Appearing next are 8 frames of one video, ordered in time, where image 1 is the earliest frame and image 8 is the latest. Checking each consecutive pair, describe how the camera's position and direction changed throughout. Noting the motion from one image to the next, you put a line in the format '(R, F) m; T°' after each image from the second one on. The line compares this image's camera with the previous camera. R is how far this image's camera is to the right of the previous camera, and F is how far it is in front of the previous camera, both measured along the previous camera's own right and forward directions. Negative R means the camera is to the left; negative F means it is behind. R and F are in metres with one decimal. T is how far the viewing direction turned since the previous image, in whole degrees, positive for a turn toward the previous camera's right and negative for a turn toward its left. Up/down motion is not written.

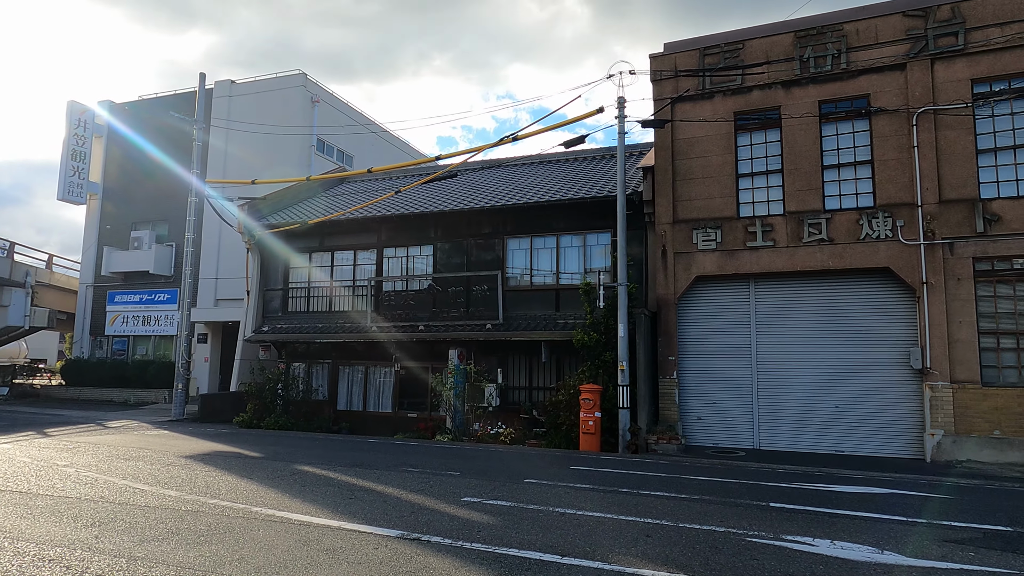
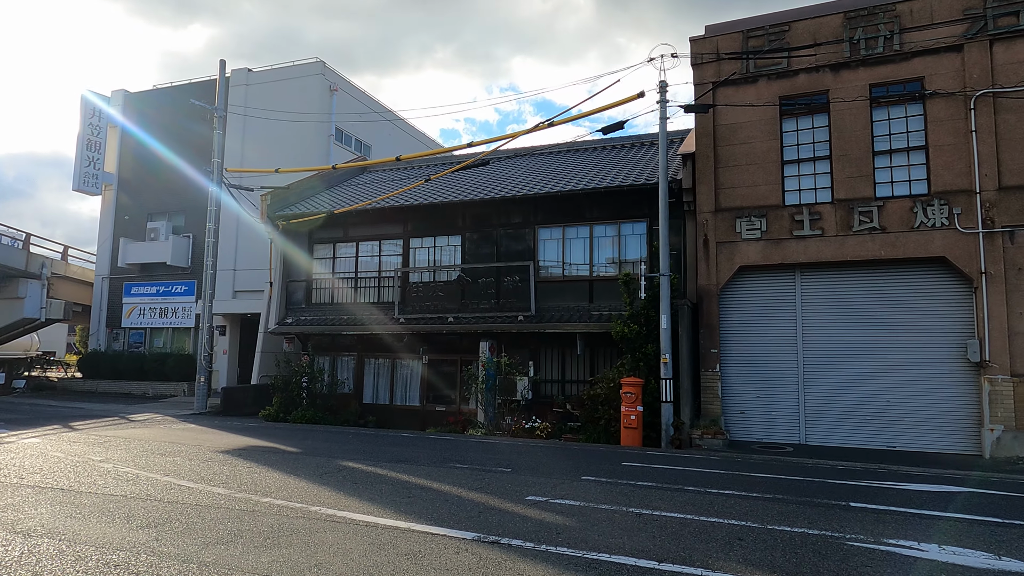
(-0.7, +0.4) m; 0°
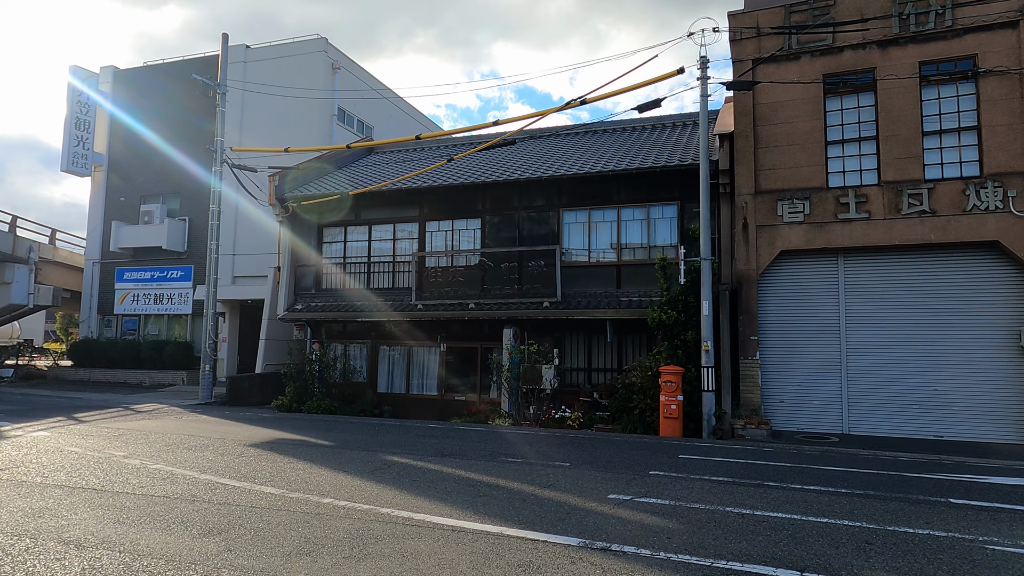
(-1.0, +0.6) m; +2°
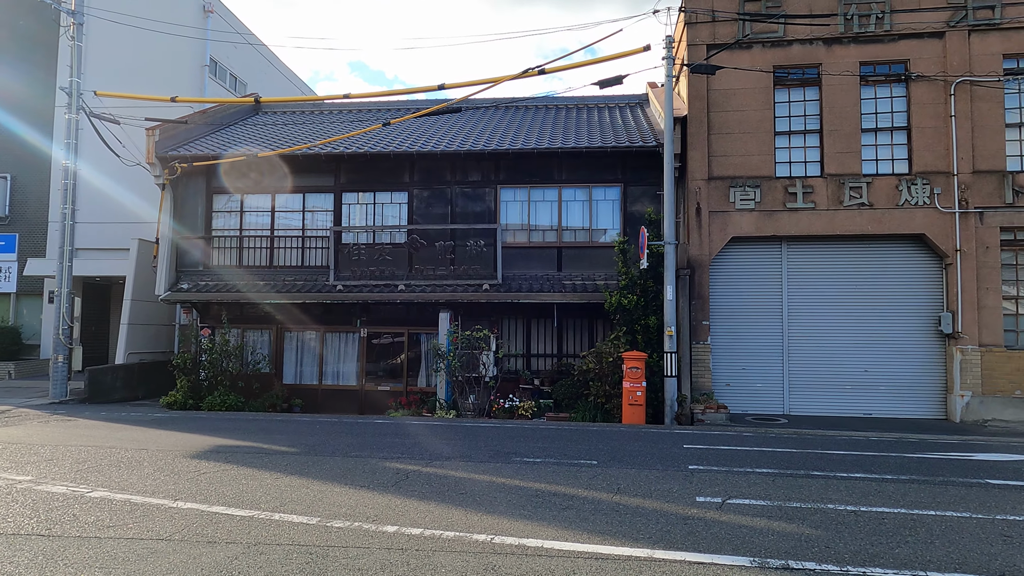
(-2.2, +1.3) m; +14°
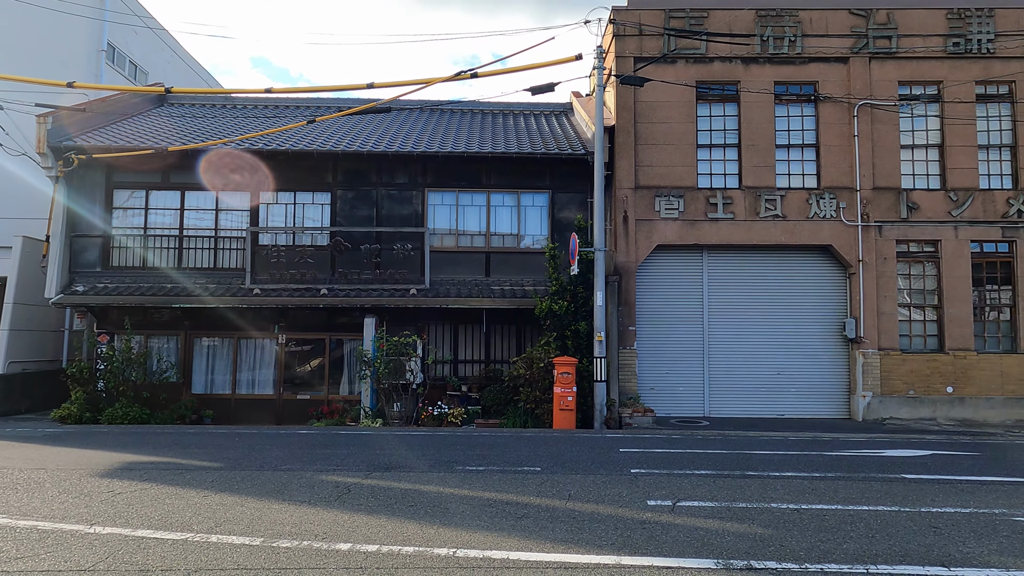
(-0.4, +0.2) m; +8°
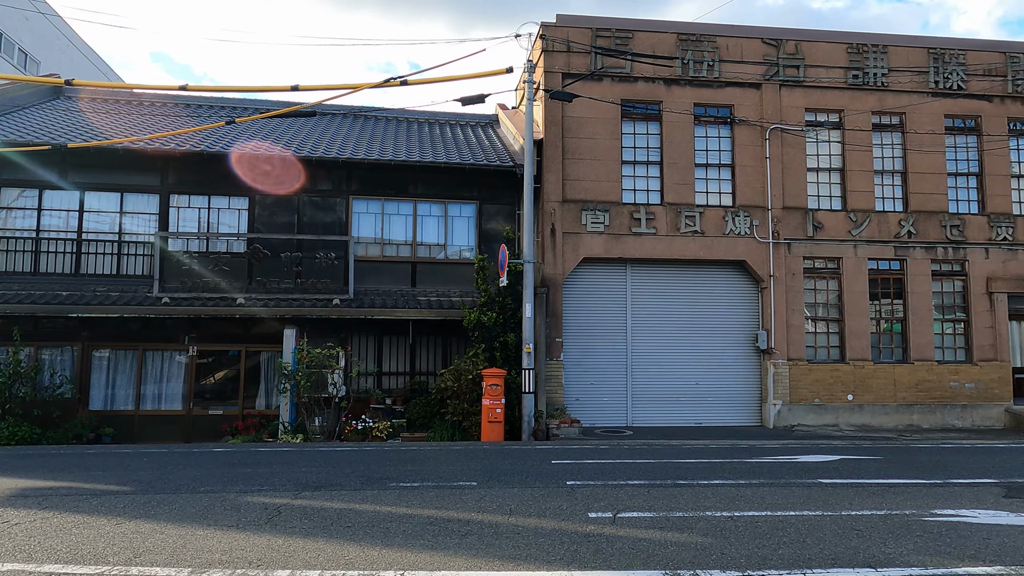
(-0.3, +0.1) m; +7°
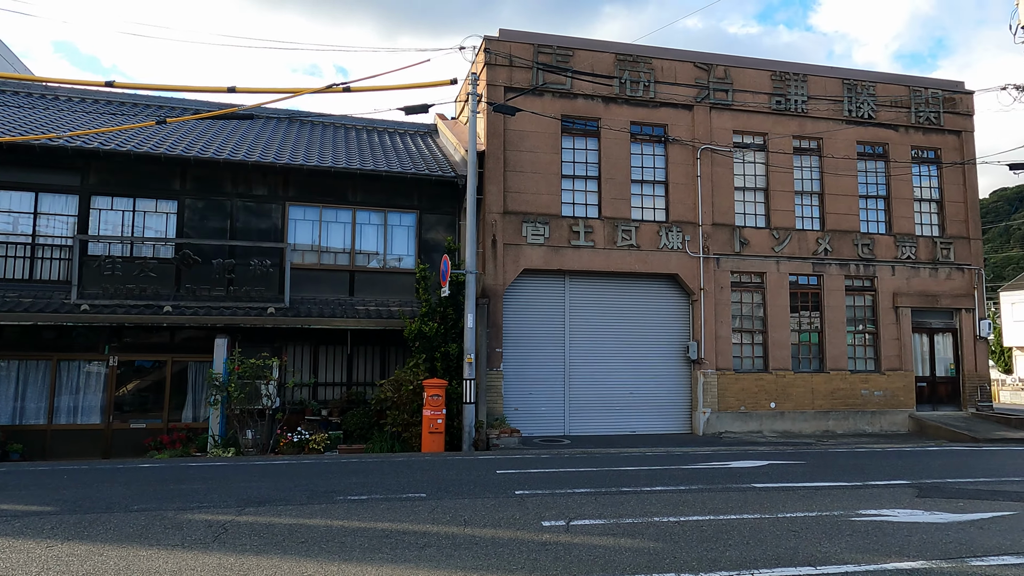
(-0.3, -0.1) m; +6°
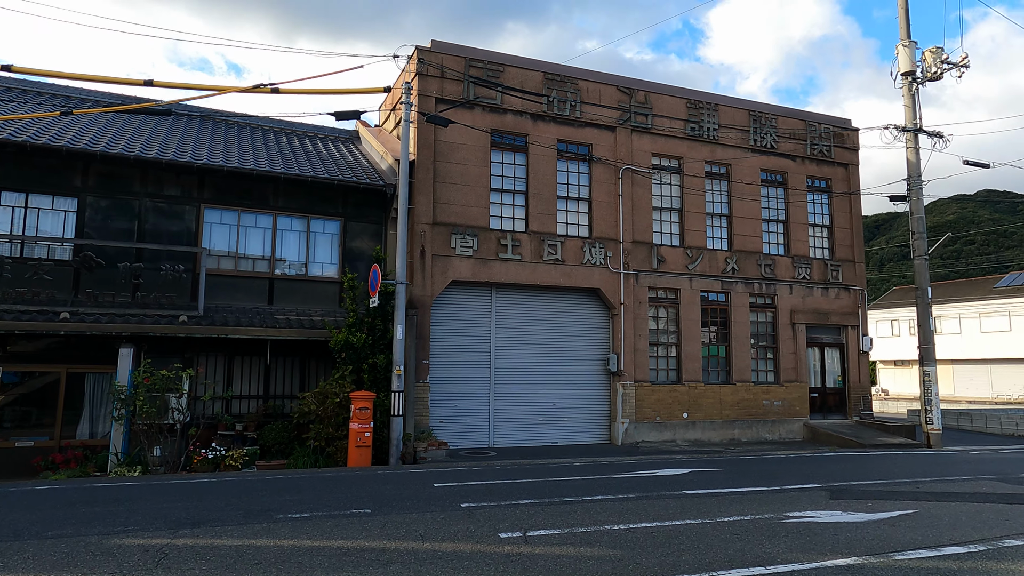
(-0.6, 0.0) m; +9°
